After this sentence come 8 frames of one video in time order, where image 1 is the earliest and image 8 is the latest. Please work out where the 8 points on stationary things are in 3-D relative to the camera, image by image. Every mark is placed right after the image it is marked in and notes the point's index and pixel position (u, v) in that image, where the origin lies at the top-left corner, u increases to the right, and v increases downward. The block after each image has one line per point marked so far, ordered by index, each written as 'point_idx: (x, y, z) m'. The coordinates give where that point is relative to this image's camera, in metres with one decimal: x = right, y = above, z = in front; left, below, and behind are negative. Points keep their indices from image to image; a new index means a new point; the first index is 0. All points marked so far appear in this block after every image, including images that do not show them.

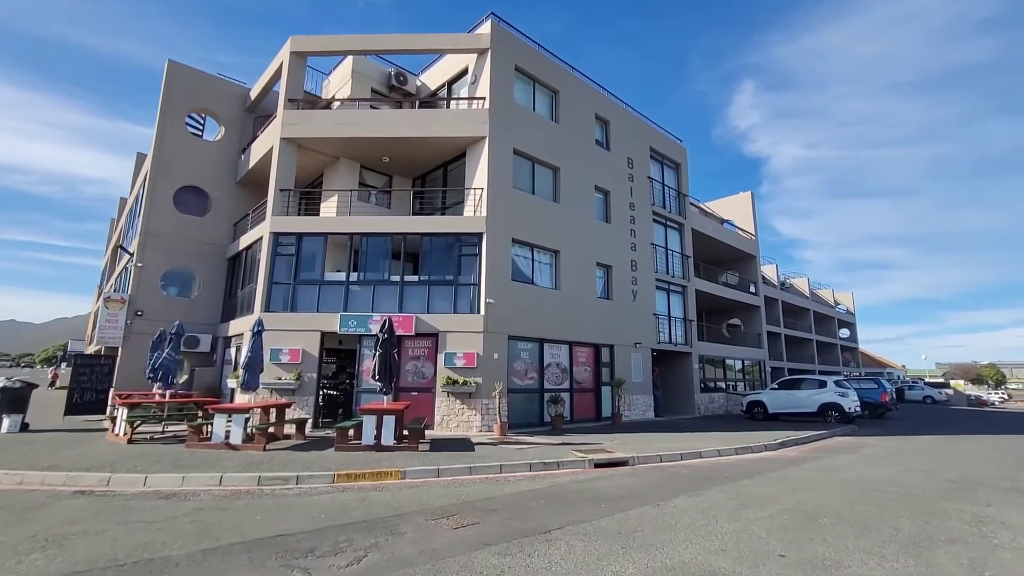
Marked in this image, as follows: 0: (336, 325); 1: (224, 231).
0: (-5.3, -1.1, +14.8) m
1: (-11.4, +2.3, +19.3) m
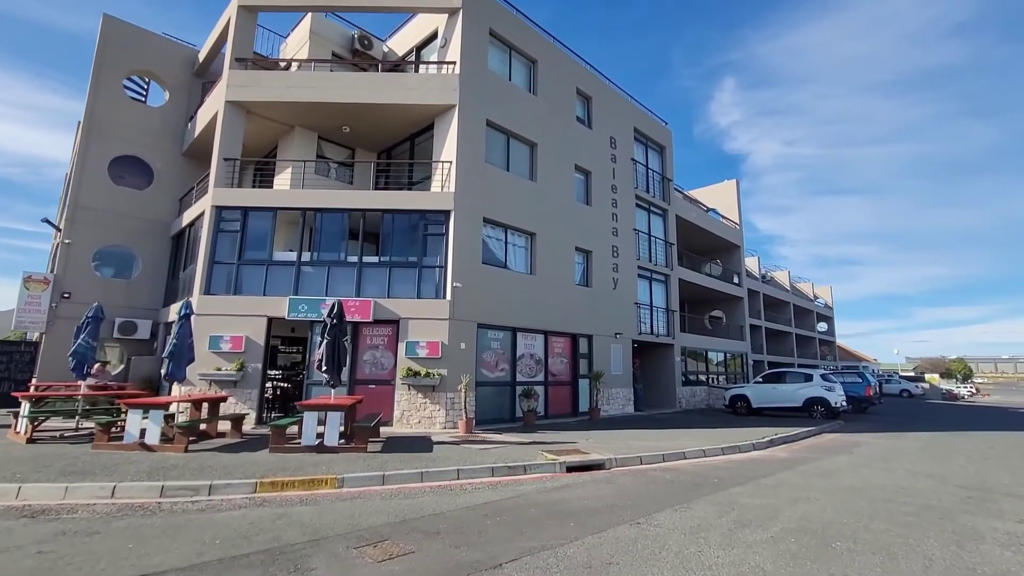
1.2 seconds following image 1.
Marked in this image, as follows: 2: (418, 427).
0: (-6.1, -0.6, +13.3) m
1: (-12.3, +2.9, +17.5) m
2: (-2.4, -3.6, +12.7) m
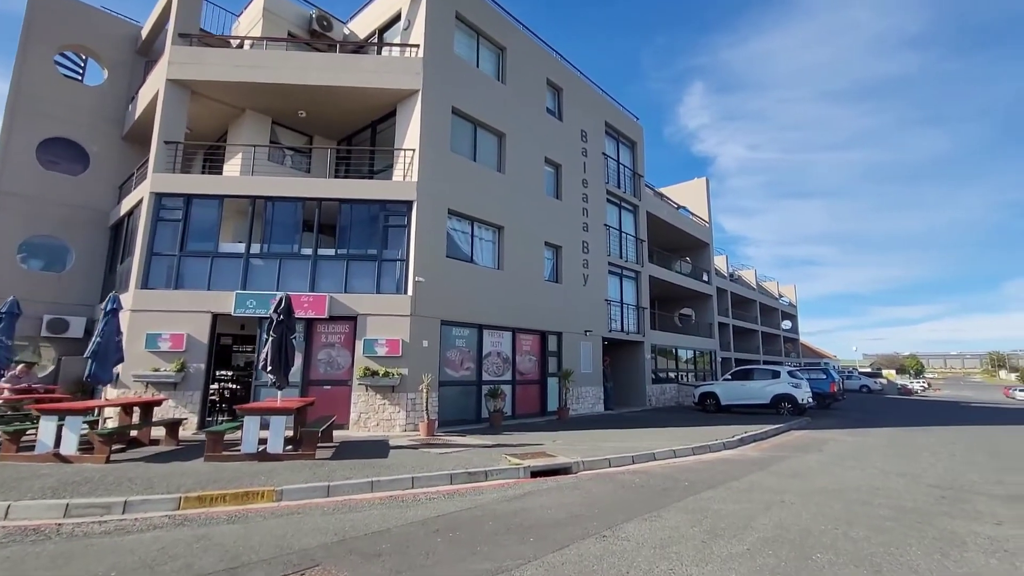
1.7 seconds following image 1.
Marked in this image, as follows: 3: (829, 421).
0: (-7.0, -0.4, +12.3) m
1: (-13.4, +3.1, +16.2) m
2: (-3.3, -3.5, +12.0) m
3: (+11.6, -4.9, +18.0) m
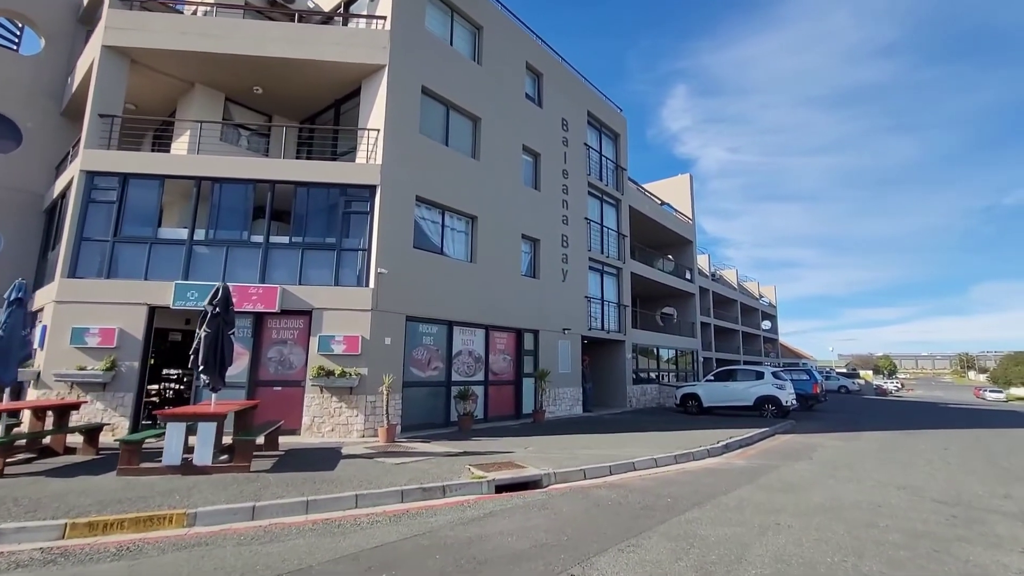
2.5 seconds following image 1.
0: (-7.7, -0.2, +11.1) m
1: (-14.2, +3.4, +14.7) m
2: (-4.0, -3.3, +10.9) m
3: (+10.7, -4.8, +17.4) m
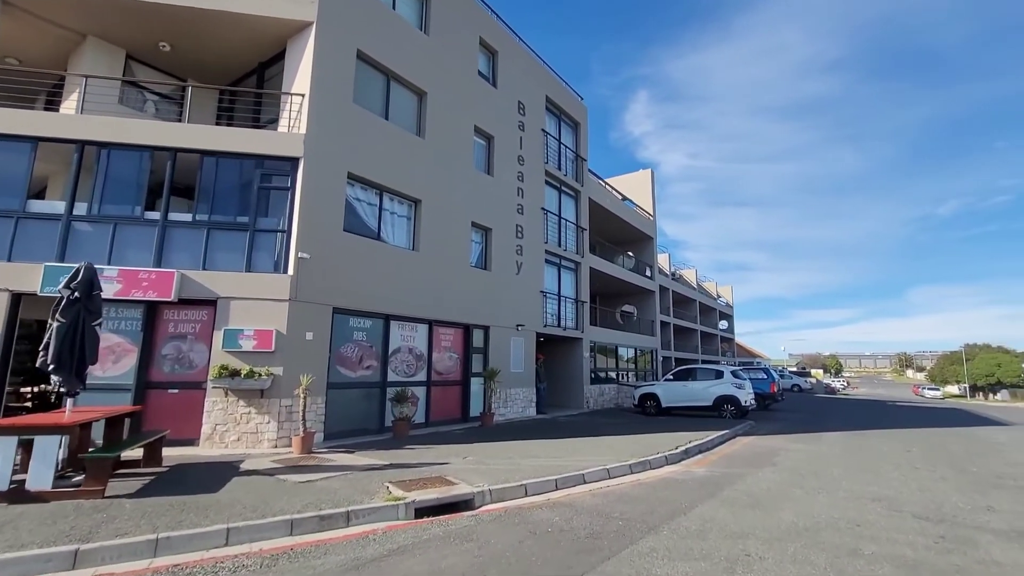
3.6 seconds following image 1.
0: (-8.9, +0.1, +9.2) m
1: (-15.6, +3.8, +12.4) m
2: (-5.2, -3.0, +9.3) m
3: (+9.0, -4.7, +16.9) m
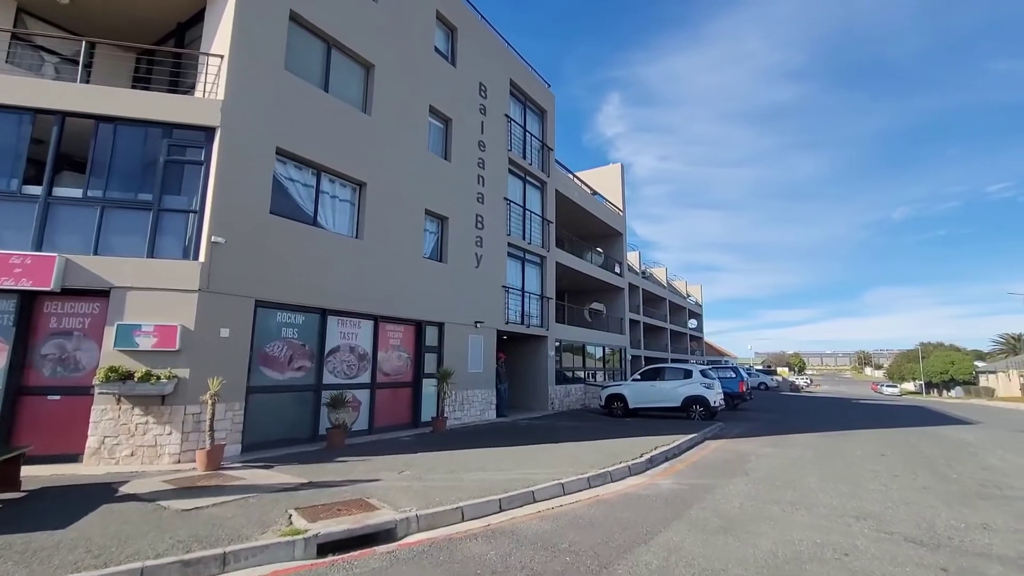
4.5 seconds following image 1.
0: (-9.8, +0.3, +7.6) m
1: (-16.6, +4.1, +10.4) m
2: (-6.1, -2.8, +7.9) m
3: (+7.6, -4.6, +16.3) m
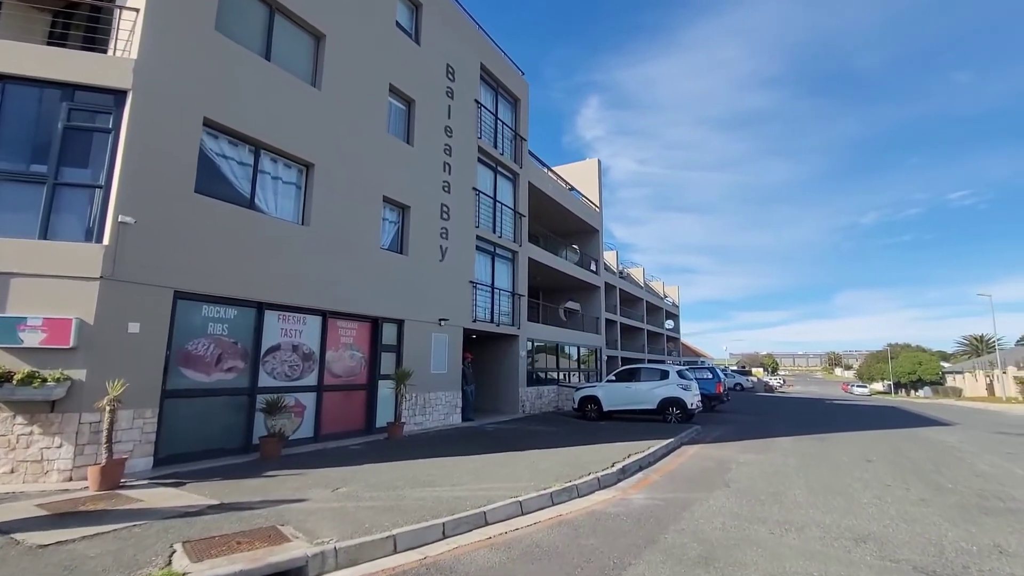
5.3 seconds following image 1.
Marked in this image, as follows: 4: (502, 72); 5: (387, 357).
0: (-10.4, +0.5, +6.2) m
1: (-17.3, +4.3, +8.7) m
2: (-6.8, -2.6, +6.6) m
3: (+6.6, -4.5, +15.6) m
4: (-0.4, +8.3, +18.9) m
5: (-3.2, -1.8, +12.5) m
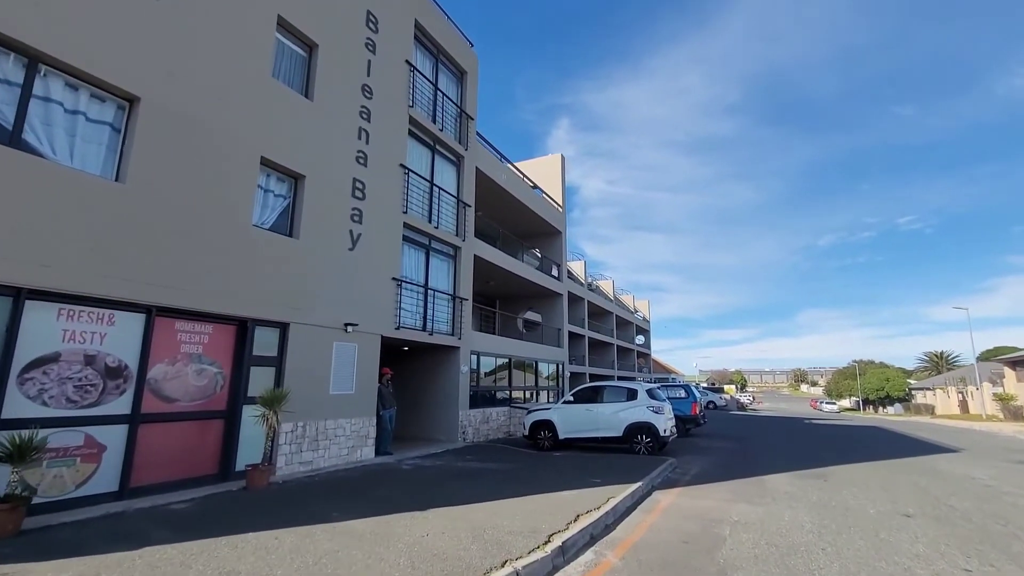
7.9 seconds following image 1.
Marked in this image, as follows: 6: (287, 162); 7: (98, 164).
0: (-11.6, +1.0, +2.6) m
1: (-18.6, +4.7, +4.9) m
2: (-8.0, -2.2, +3.1) m
3: (+4.8, -4.5, +12.7) m
4: (-2.2, +8.2, +16.1) m
5: (-4.7, -1.6, +9.2) m
6: (-4.6, +2.6, +10.0) m
7: (-6.2, +1.9, +7.3) m
